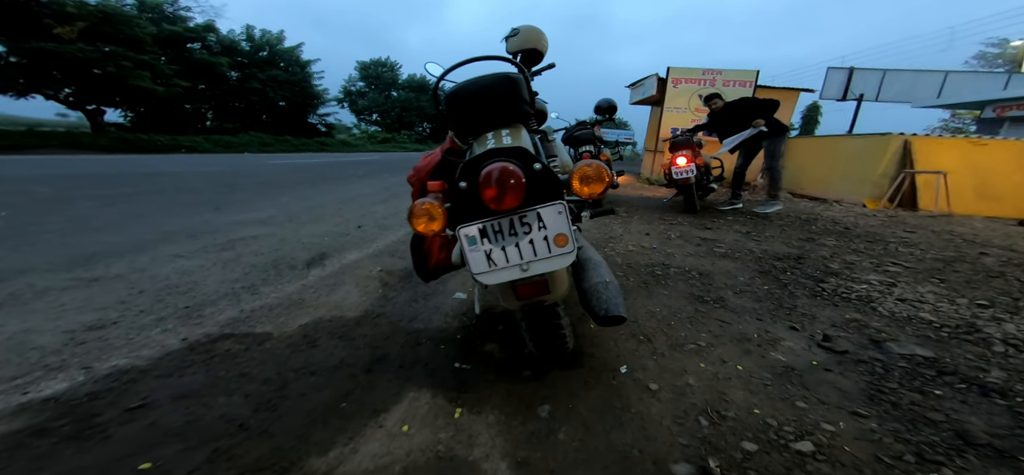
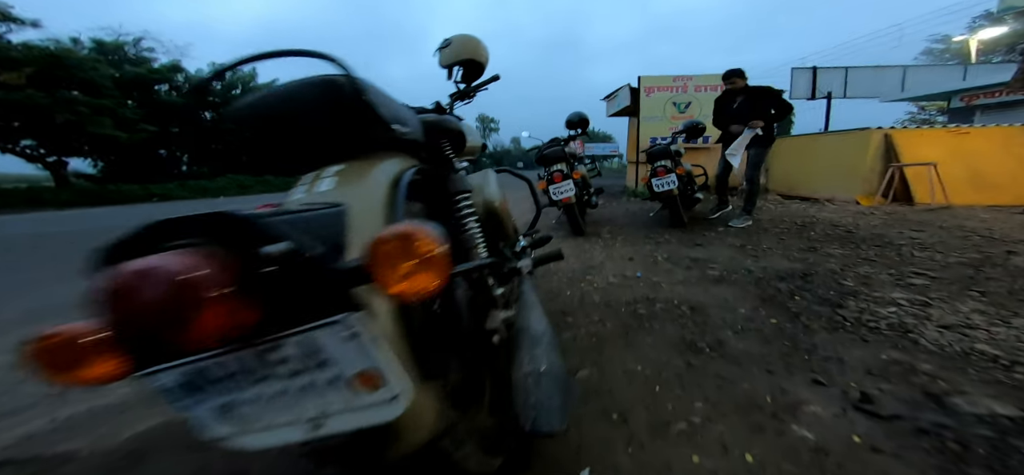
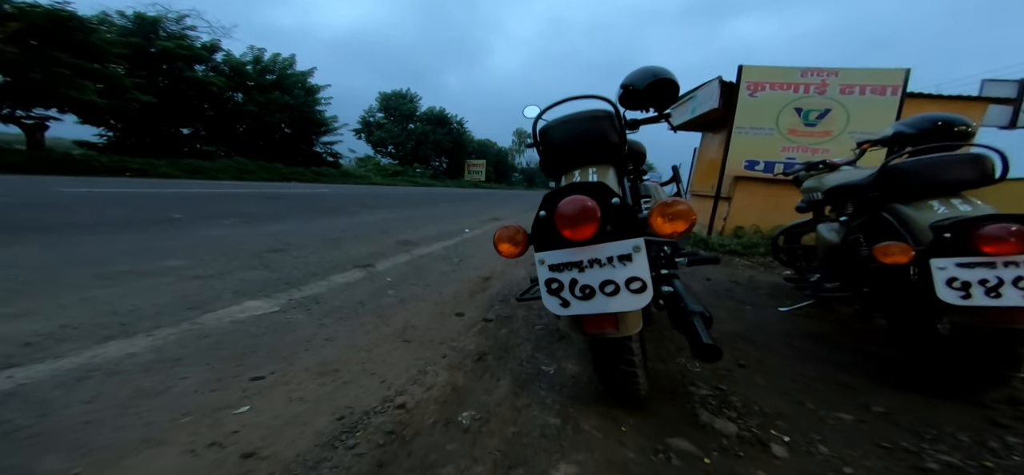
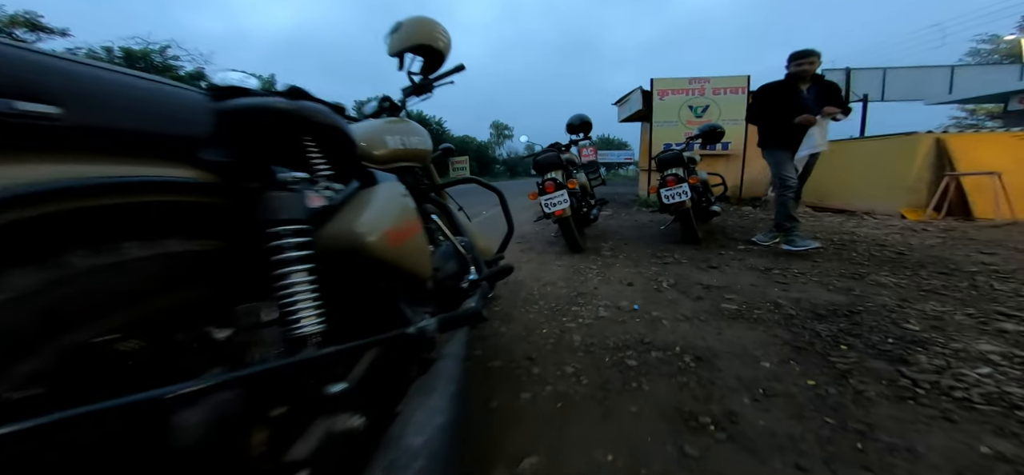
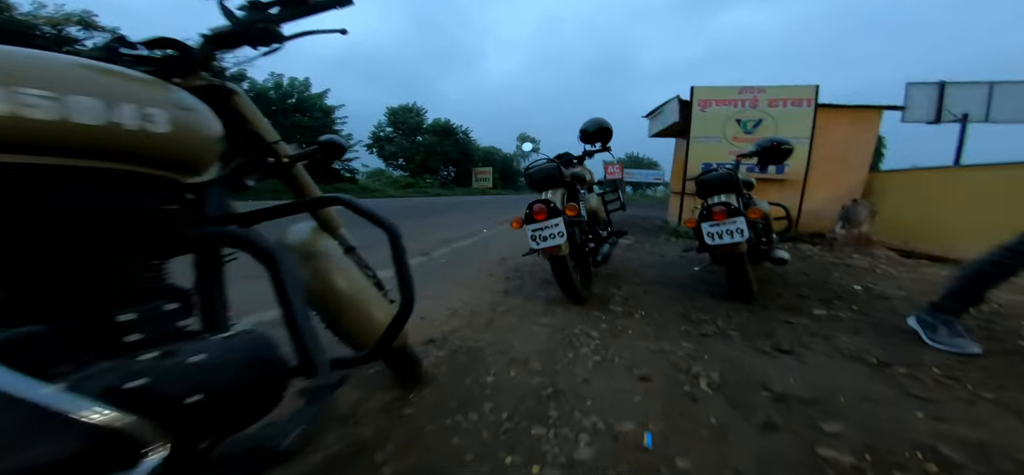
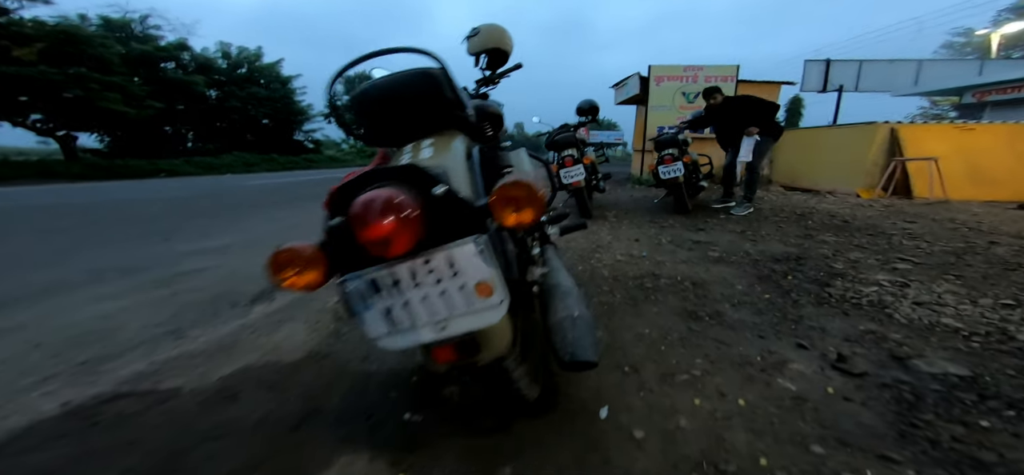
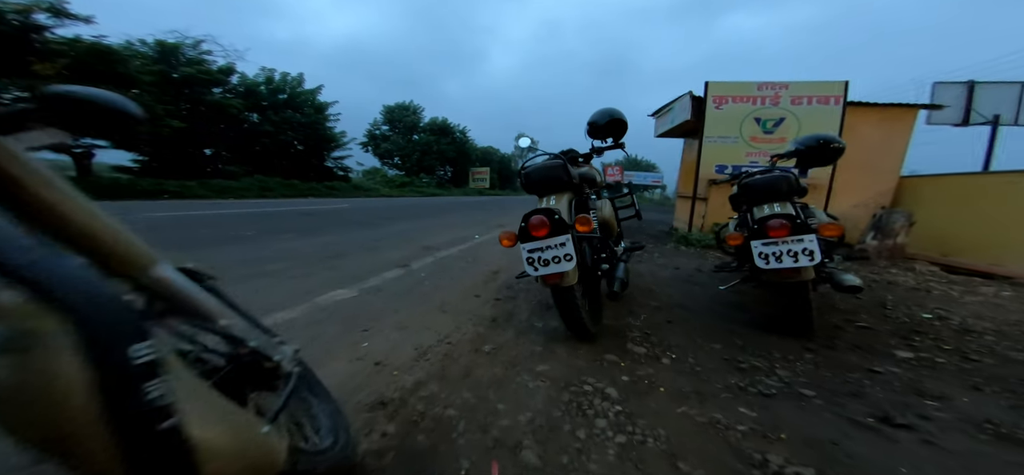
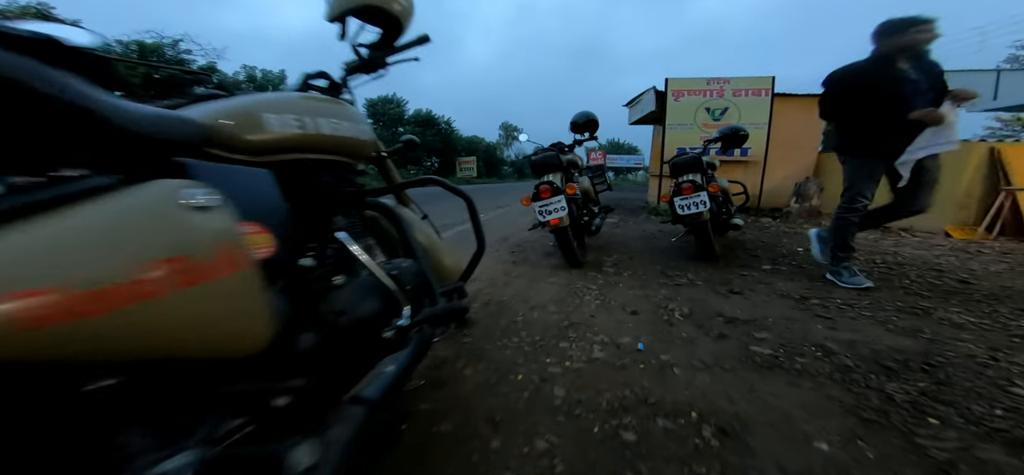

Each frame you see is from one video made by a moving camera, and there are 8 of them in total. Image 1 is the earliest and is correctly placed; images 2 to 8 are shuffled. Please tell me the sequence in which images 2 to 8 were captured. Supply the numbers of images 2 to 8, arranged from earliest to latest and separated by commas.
6, 2, 4, 8, 5, 7, 3
